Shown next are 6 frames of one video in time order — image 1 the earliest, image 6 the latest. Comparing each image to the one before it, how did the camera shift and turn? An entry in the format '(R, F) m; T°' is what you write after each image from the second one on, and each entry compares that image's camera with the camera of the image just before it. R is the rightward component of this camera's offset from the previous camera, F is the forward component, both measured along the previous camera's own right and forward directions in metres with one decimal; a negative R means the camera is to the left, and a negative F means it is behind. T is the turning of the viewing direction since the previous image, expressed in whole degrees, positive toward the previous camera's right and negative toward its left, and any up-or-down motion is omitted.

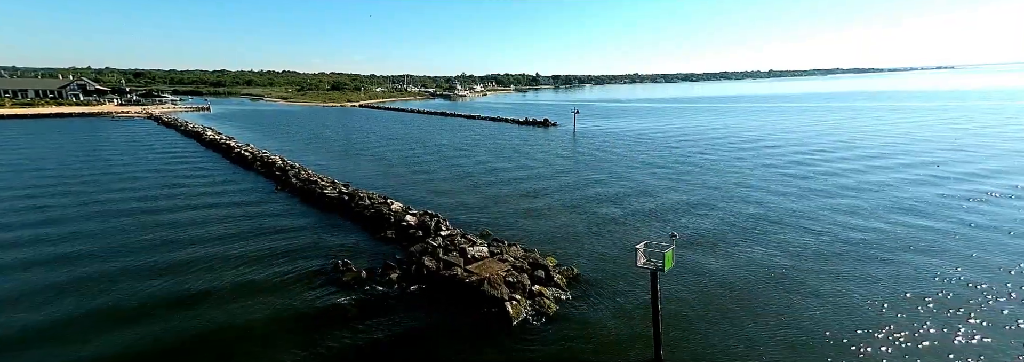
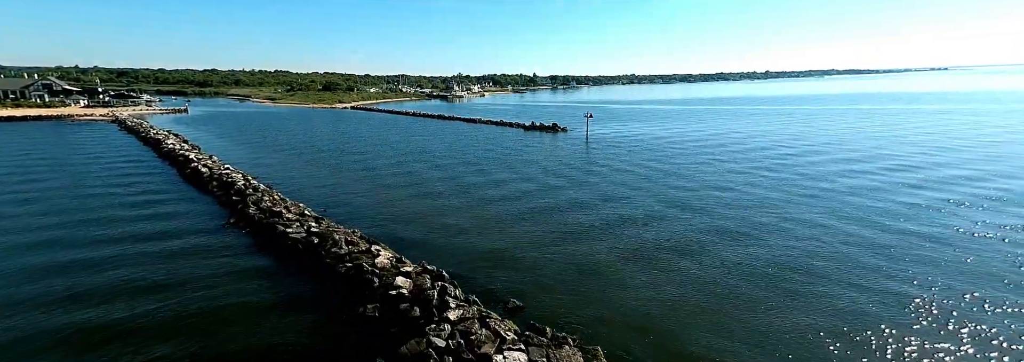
(-0.8, +4.0) m; +1°
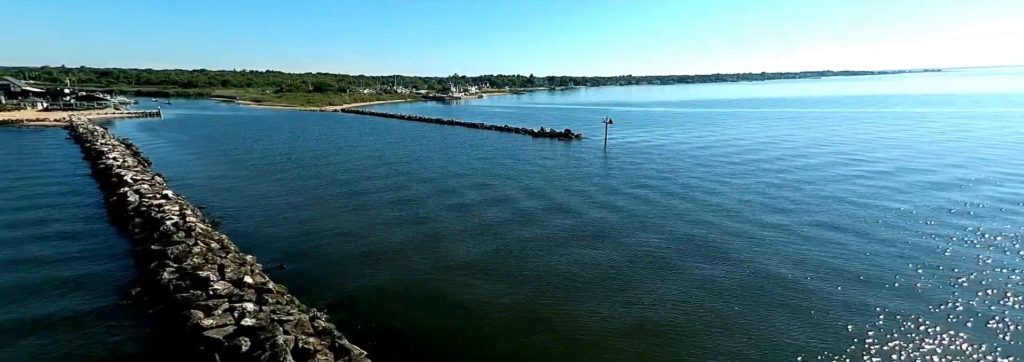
(-0.9, +4.5) m; +1°
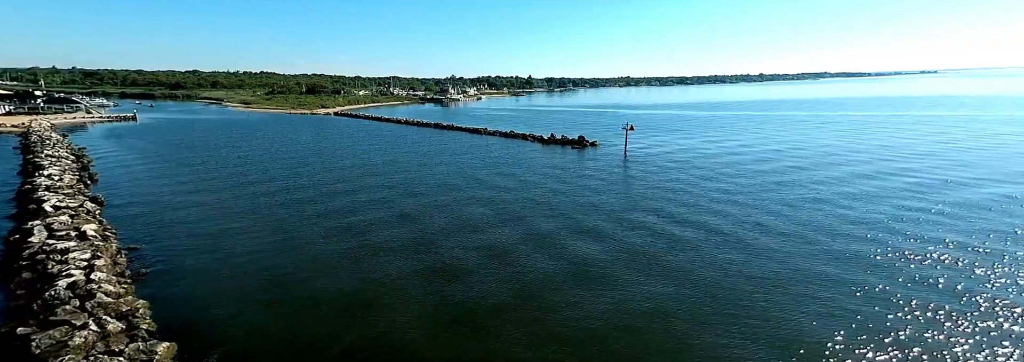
(-0.7, +3.6) m; 0°
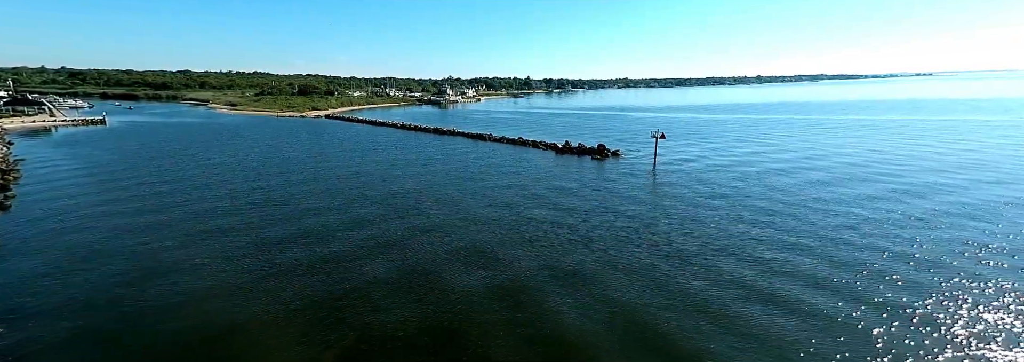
(-0.9, +3.9) m; 0°
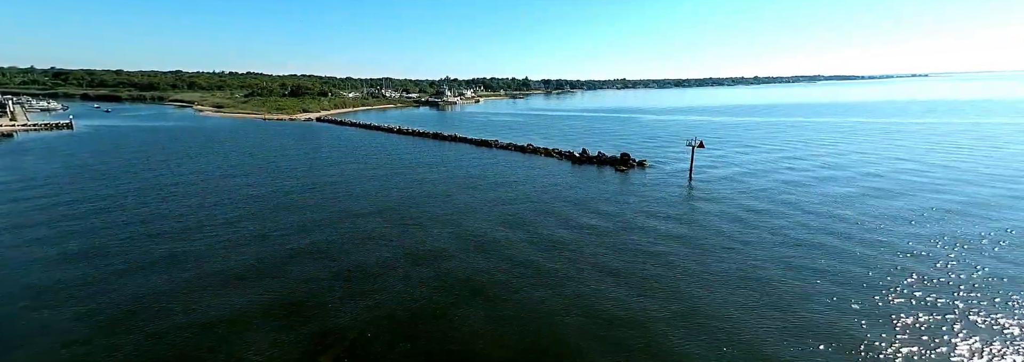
(-0.8, +3.5) m; 0°
